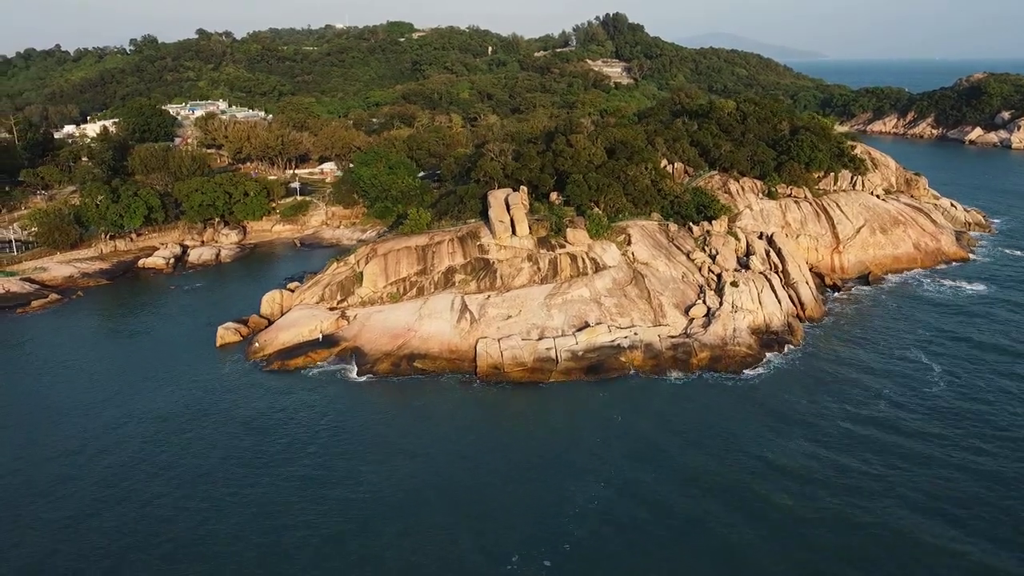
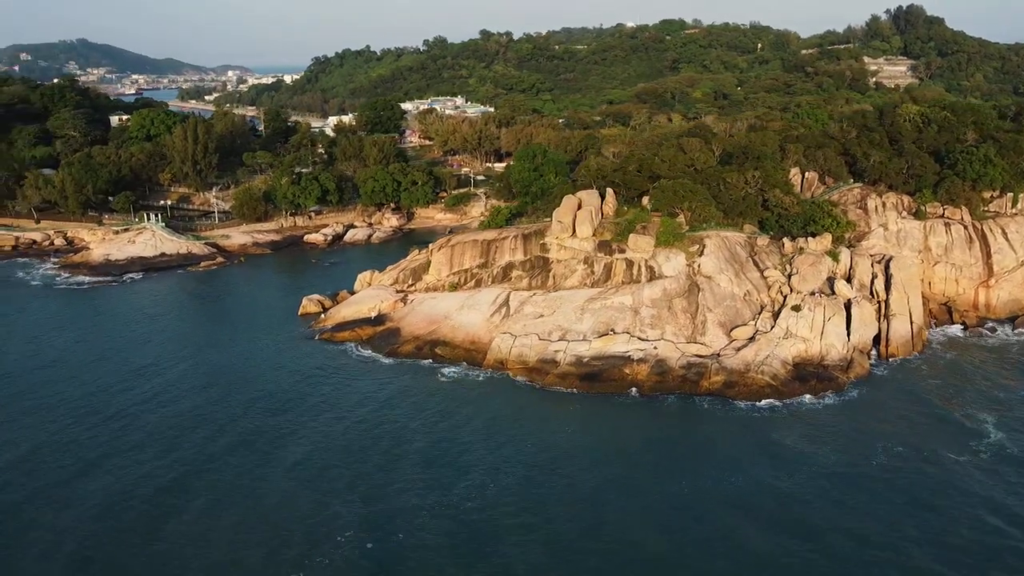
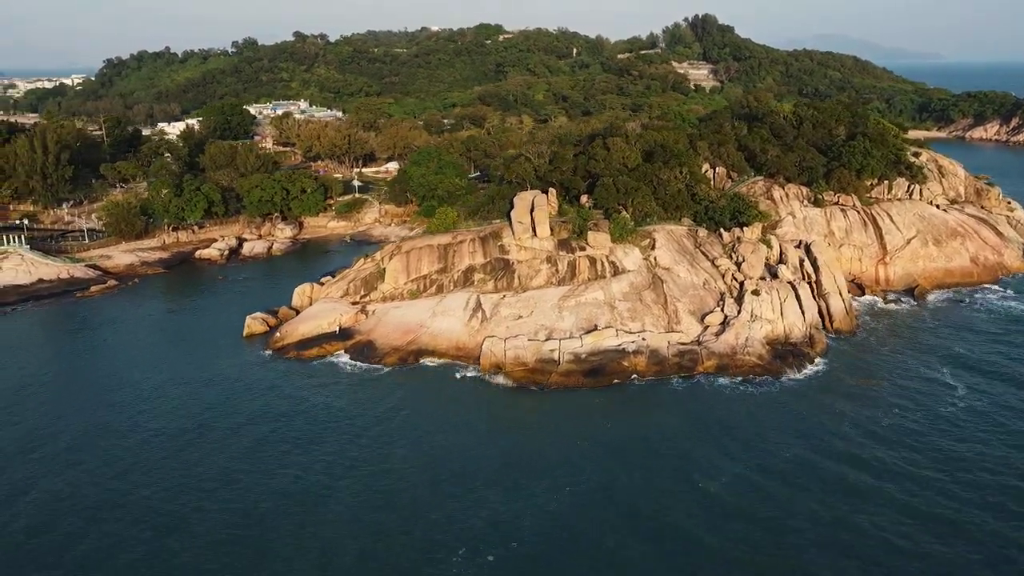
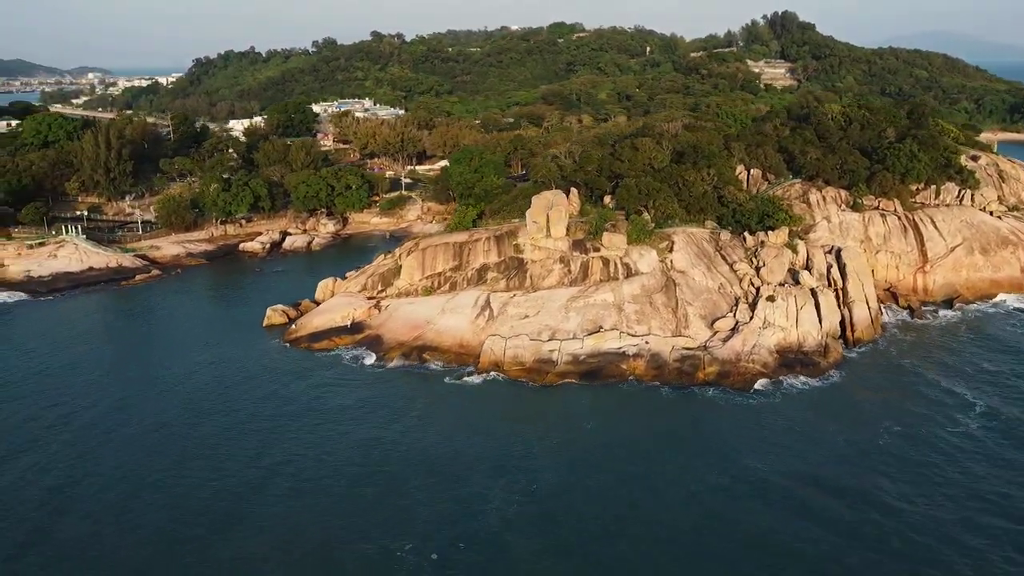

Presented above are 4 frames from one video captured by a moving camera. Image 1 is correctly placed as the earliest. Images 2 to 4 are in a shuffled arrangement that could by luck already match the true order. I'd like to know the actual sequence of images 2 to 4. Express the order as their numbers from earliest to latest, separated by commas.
3, 4, 2
